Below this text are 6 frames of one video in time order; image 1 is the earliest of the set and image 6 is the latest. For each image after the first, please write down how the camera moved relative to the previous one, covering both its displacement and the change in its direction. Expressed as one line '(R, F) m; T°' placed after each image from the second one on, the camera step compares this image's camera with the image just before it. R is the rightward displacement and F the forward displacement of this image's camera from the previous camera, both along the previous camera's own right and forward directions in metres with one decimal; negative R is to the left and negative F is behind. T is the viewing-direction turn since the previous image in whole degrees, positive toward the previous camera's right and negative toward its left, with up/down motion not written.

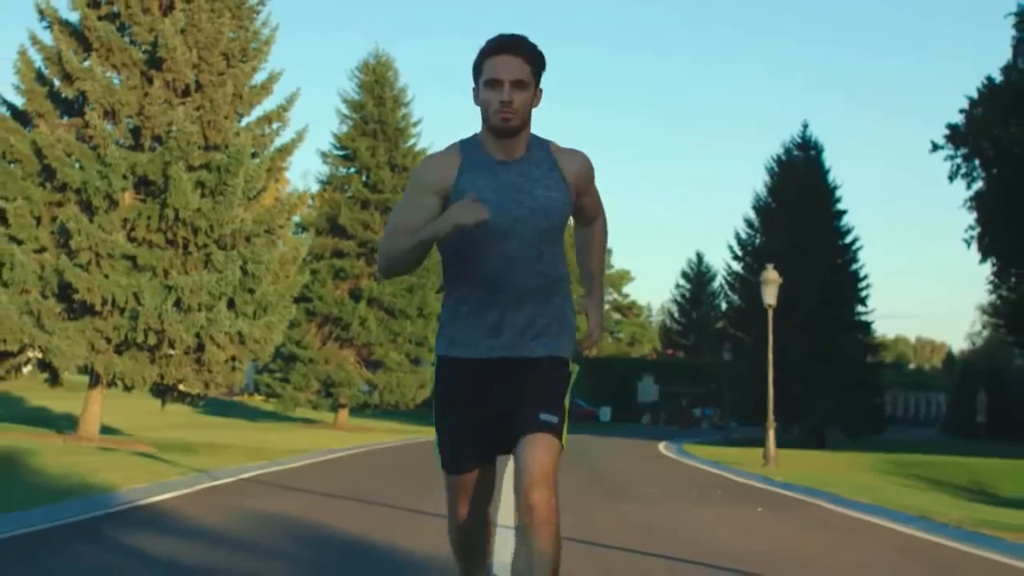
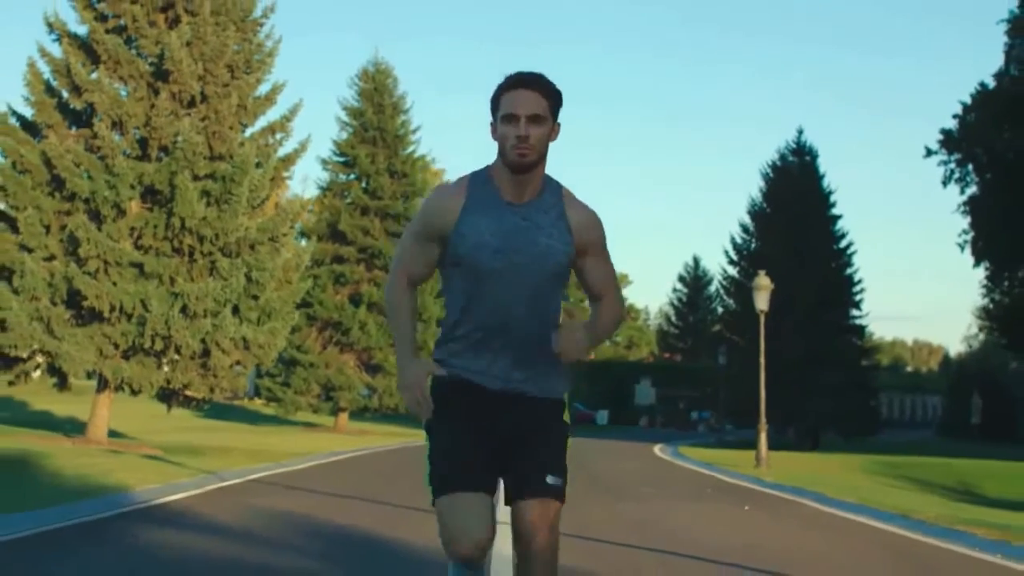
(0.0, -0.6) m; 0°
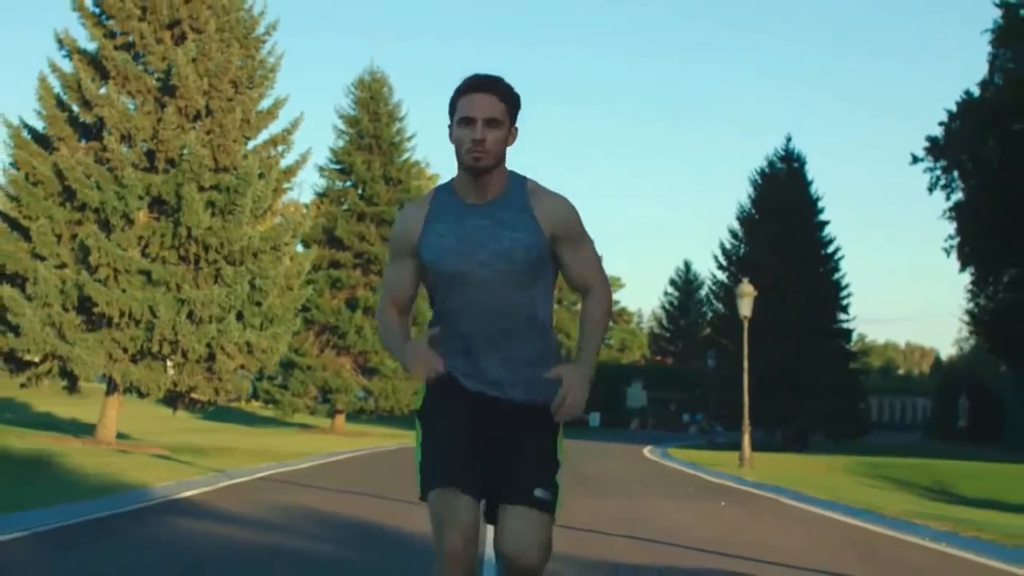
(0.0, -1.1) m; 0°
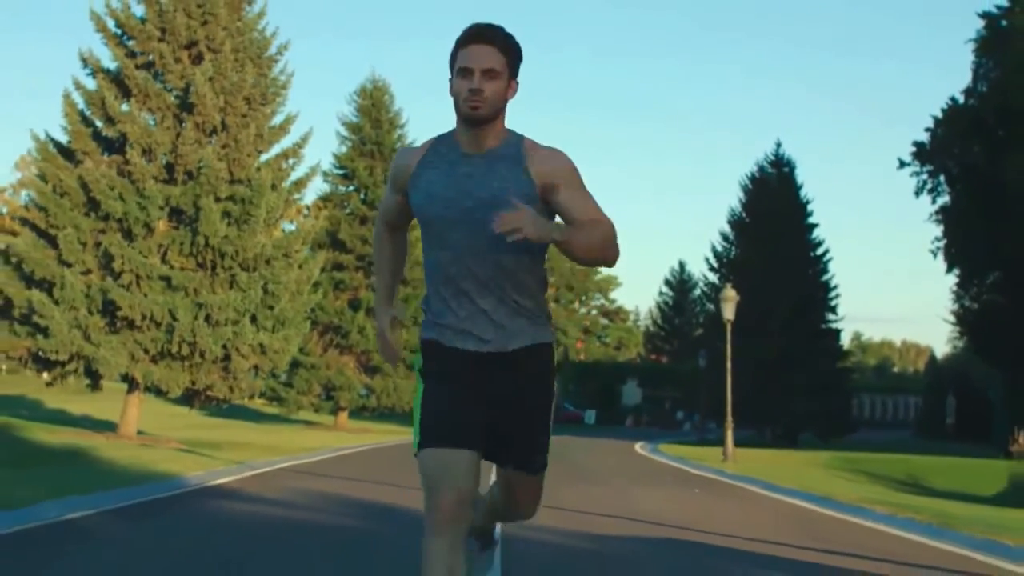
(0.0, -1.8) m; 0°
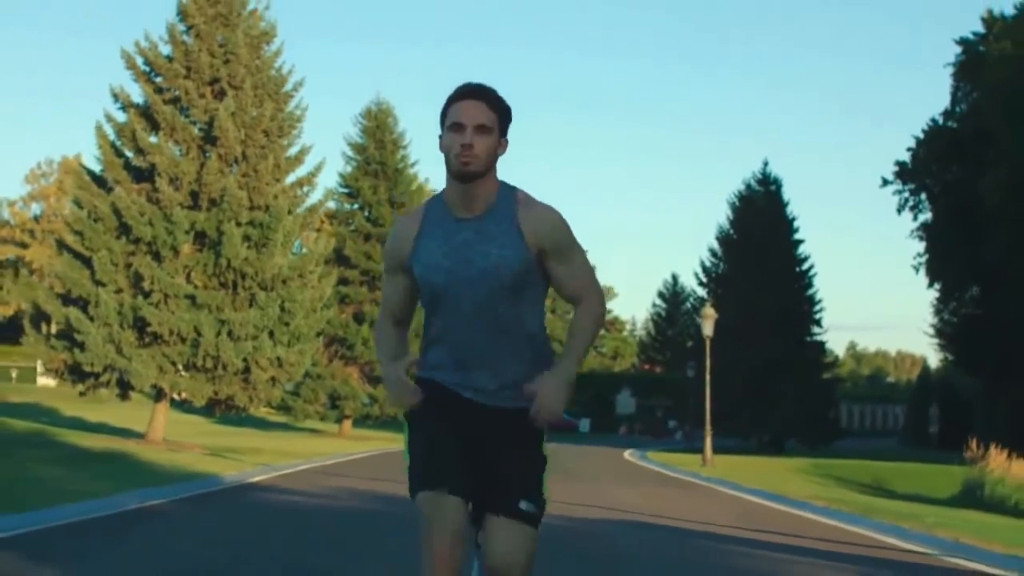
(0.0, -2.6) m; 0°
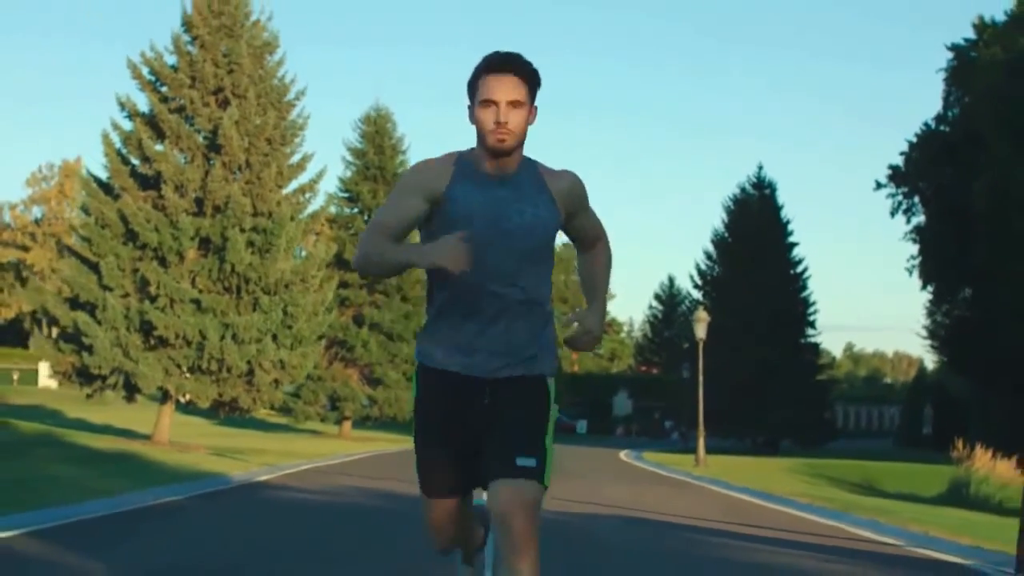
(0.0, -0.8) m; 0°
